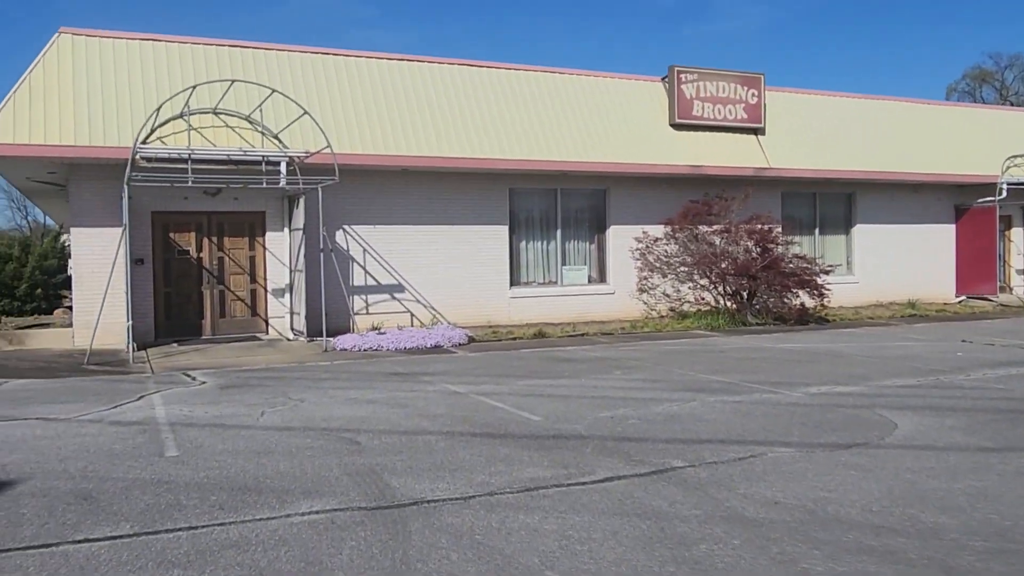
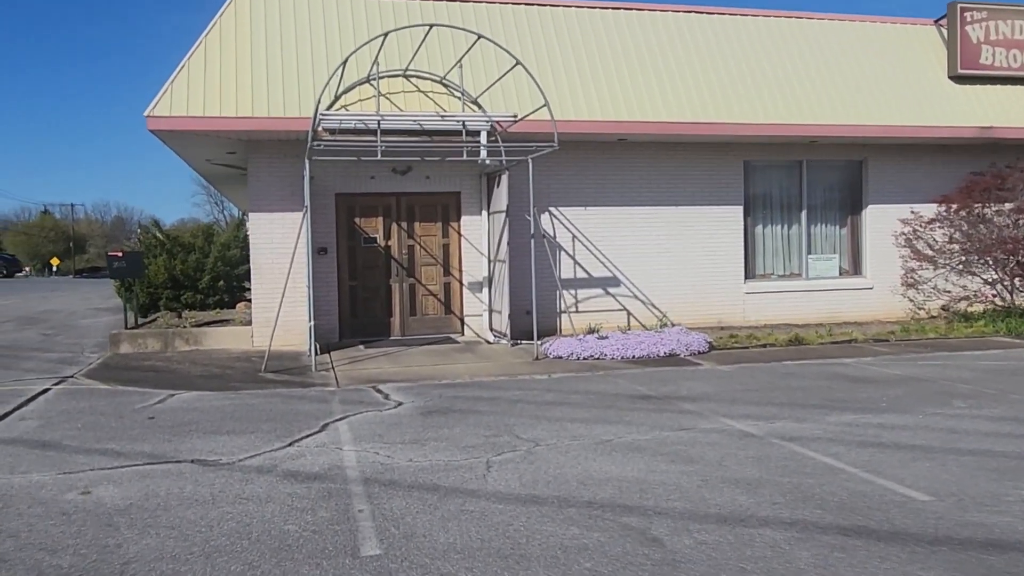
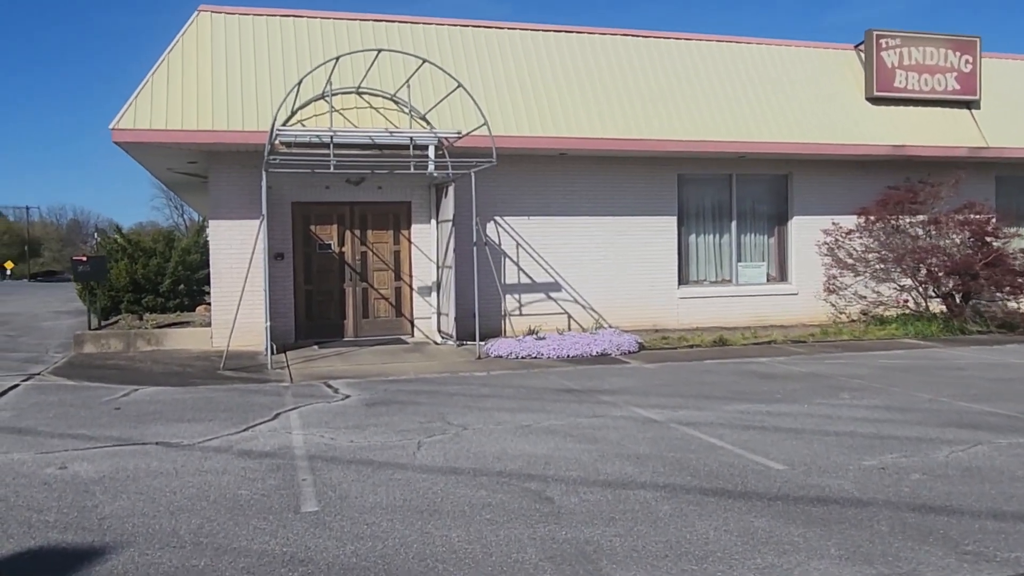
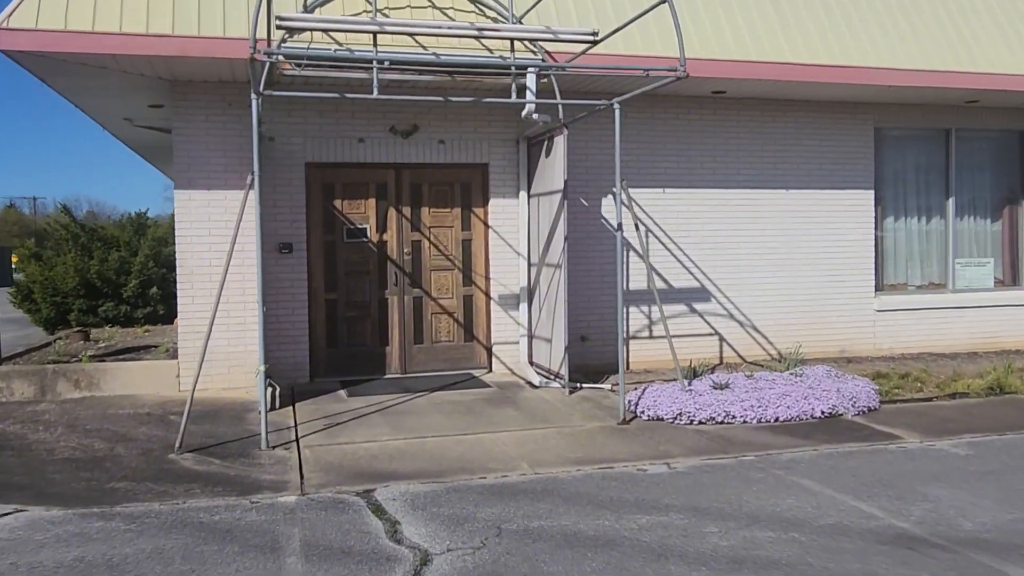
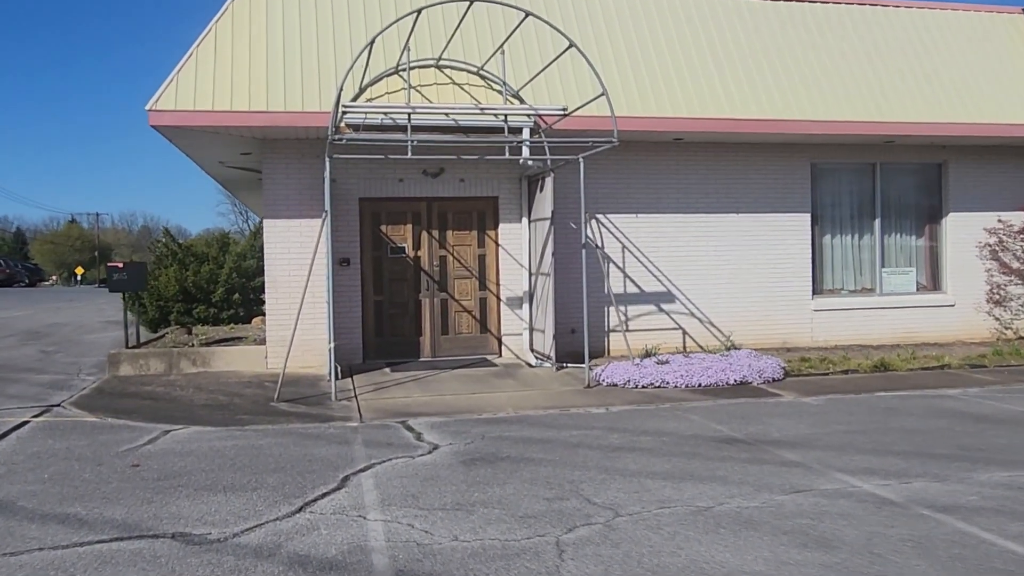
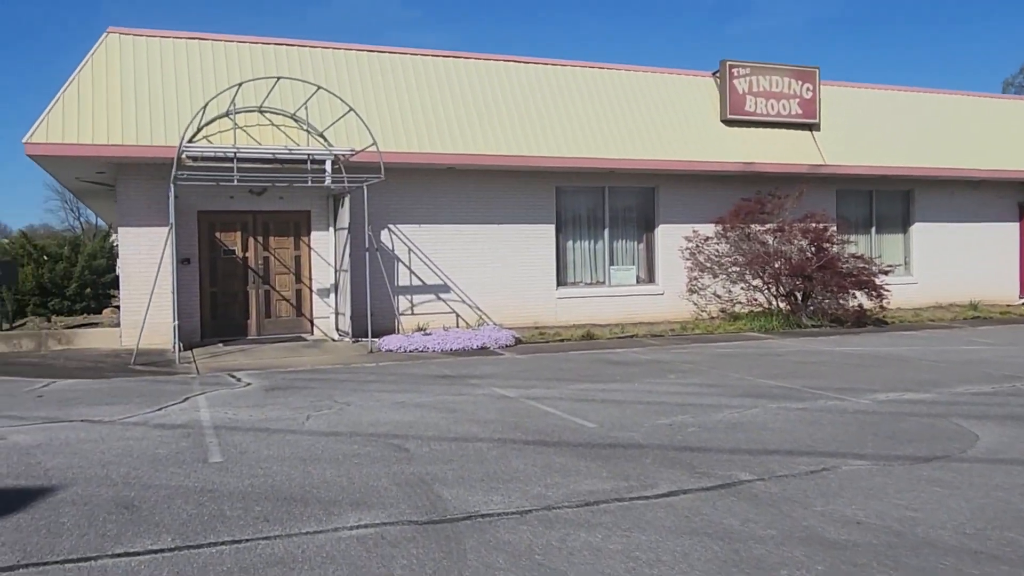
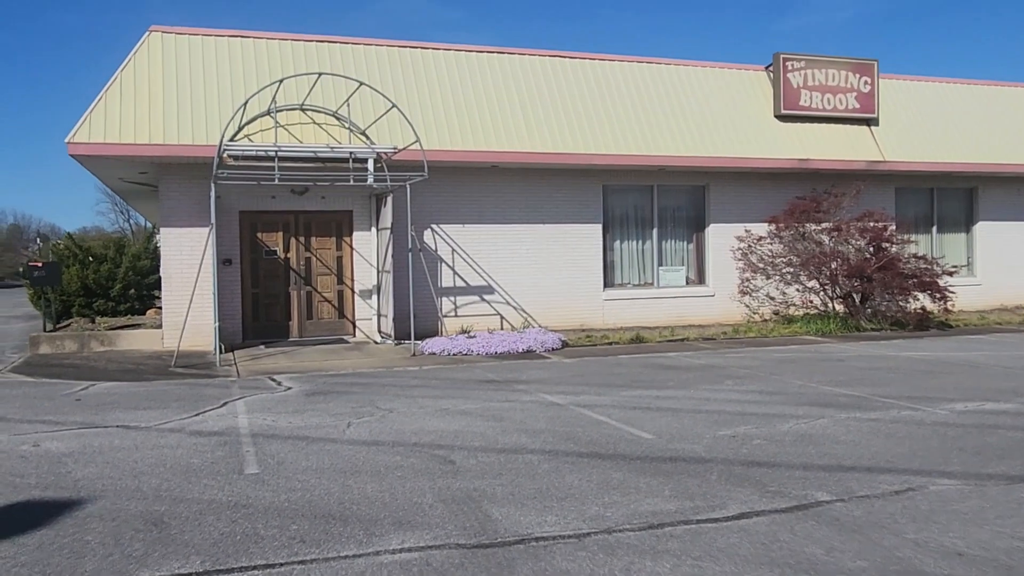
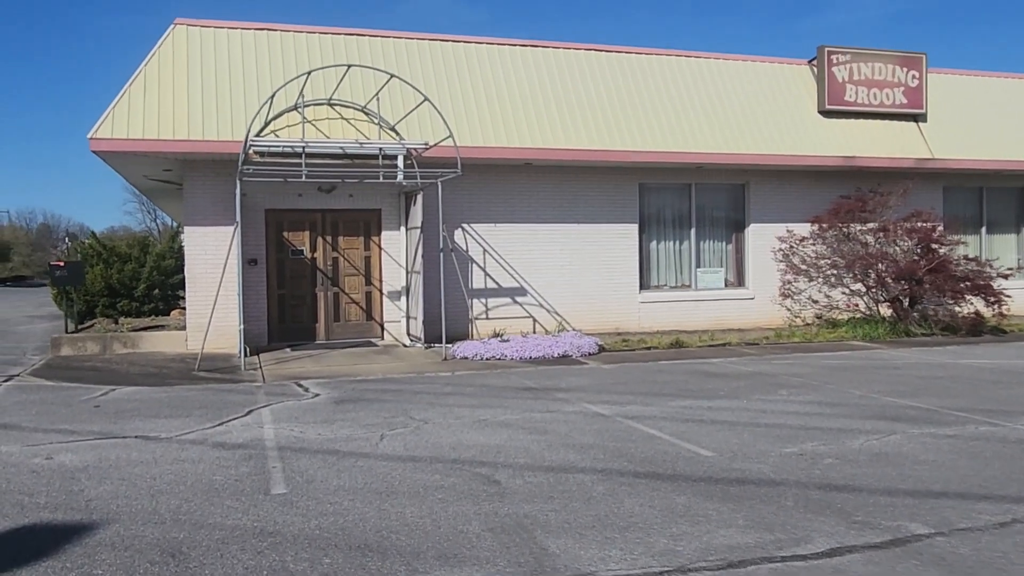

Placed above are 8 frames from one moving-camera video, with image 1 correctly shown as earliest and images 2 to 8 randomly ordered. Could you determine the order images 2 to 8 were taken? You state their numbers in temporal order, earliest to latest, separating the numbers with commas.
6, 7, 8, 3, 2, 5, 4
